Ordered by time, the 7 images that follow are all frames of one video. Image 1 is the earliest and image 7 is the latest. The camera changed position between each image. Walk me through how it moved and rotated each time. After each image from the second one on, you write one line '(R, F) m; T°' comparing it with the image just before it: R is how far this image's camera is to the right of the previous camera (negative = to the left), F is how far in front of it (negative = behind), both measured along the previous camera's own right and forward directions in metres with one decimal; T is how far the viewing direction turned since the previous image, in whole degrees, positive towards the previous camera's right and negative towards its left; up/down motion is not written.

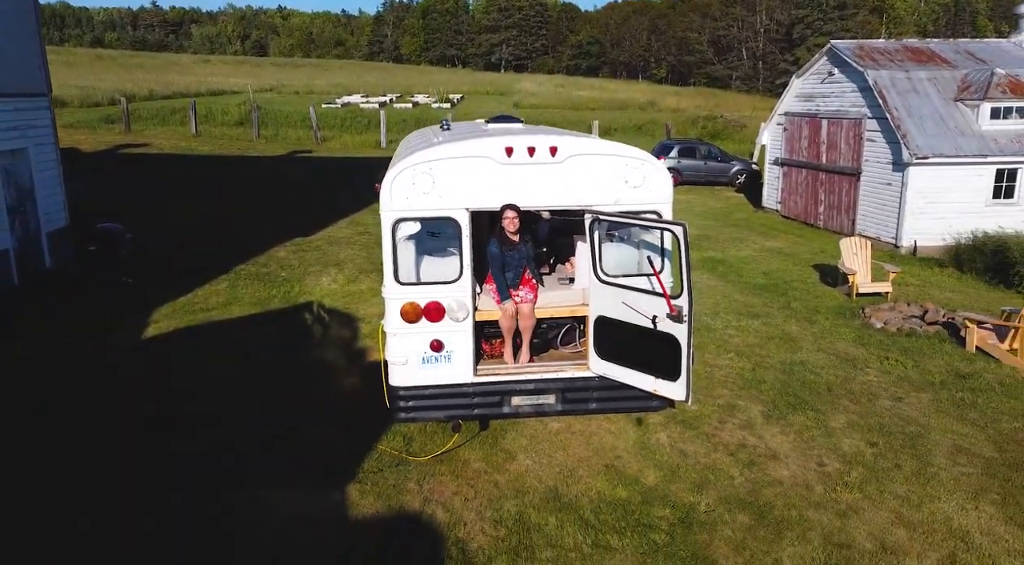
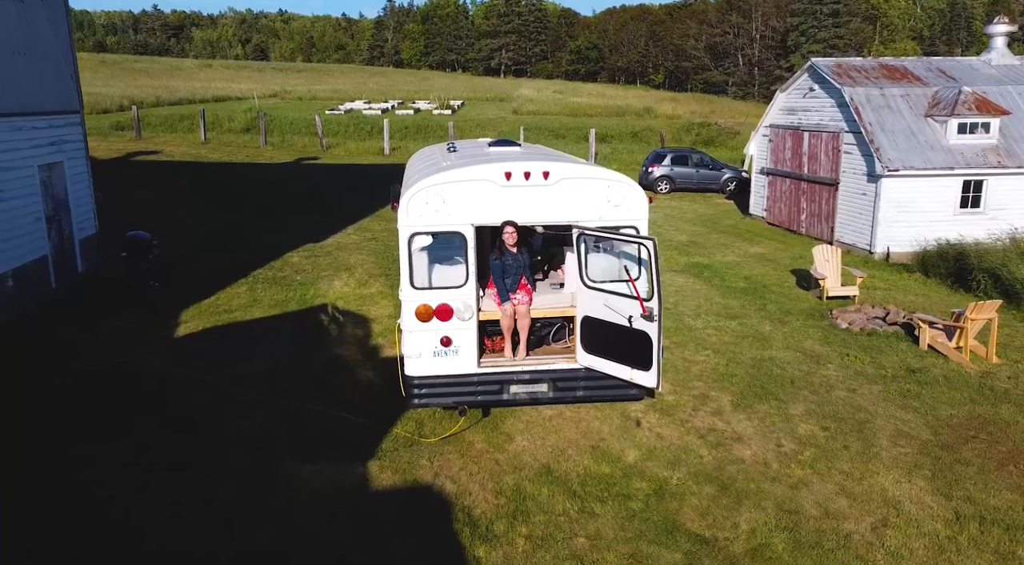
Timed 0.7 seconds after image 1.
(0.0, -1.0) m; 0°
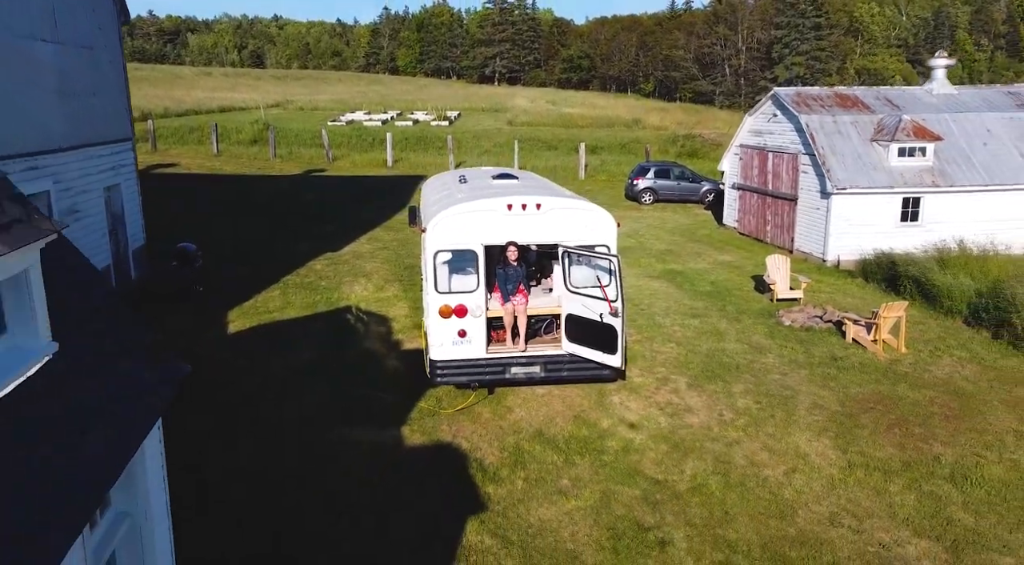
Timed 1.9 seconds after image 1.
(-0.1, -2.2) m; 0°
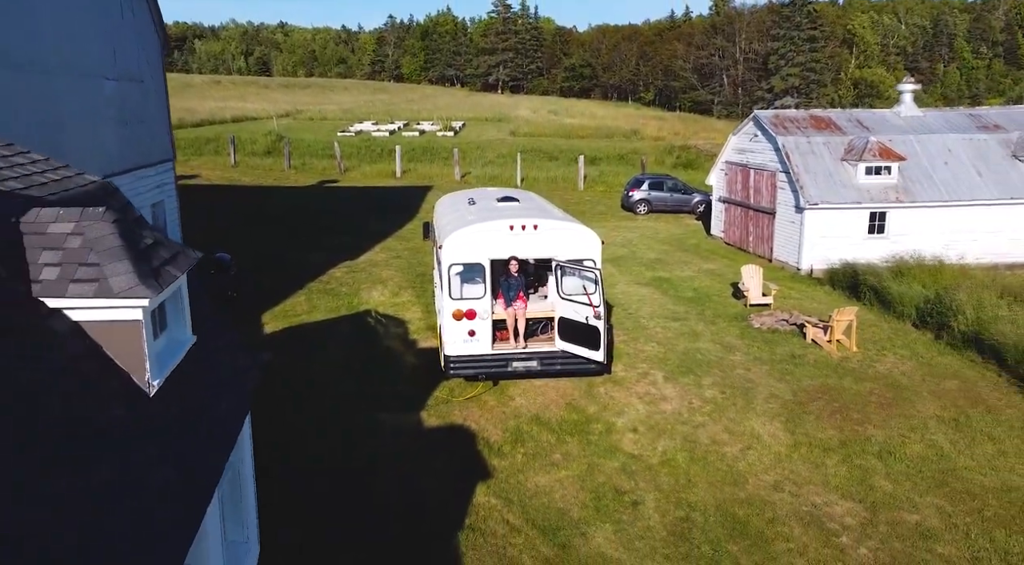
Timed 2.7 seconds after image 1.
(0.0, -1.8) m; 0°
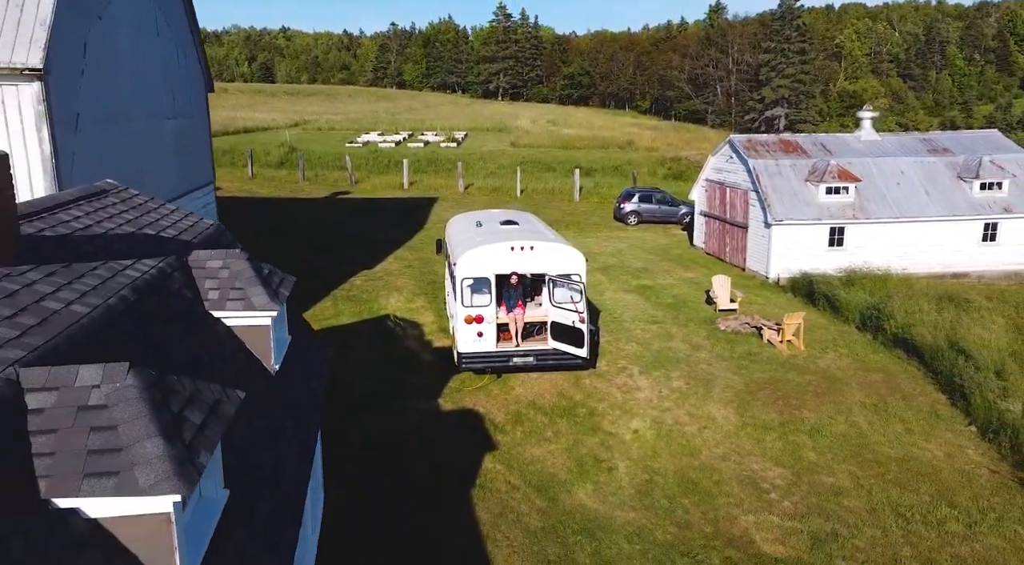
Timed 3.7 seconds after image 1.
(0.0, -2.5) m; 0°
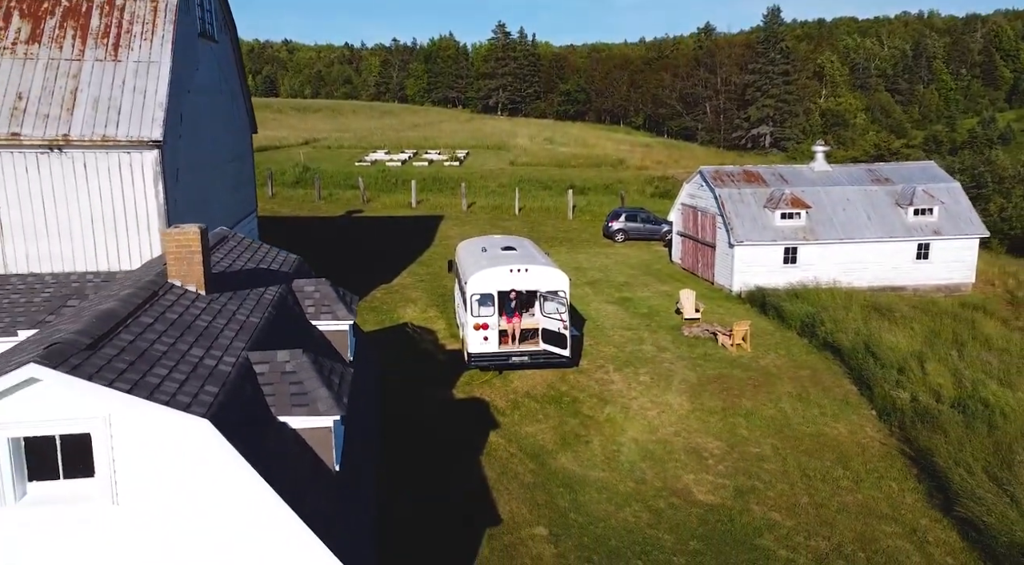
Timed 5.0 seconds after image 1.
(0.0, -3.6) m; 0°
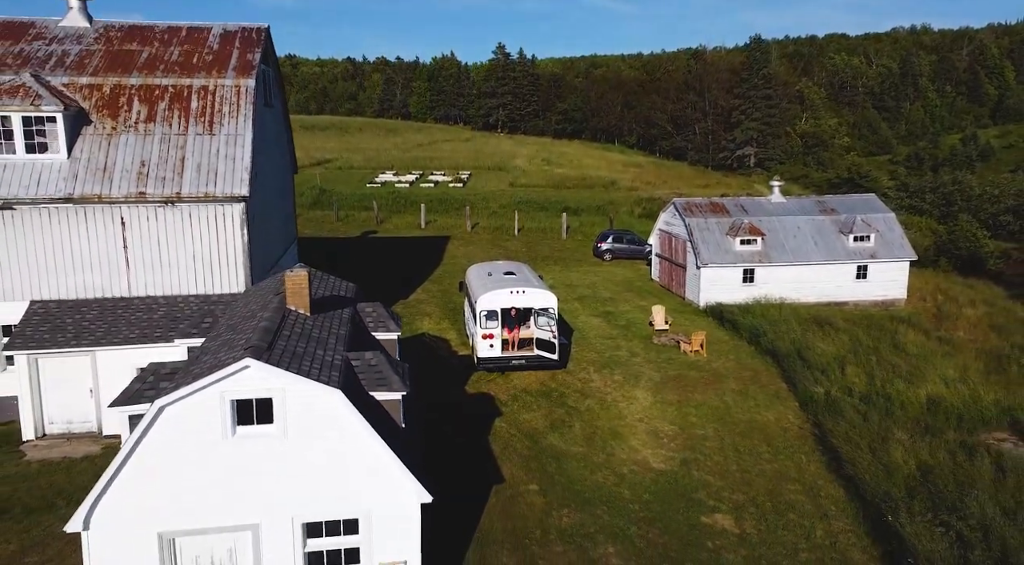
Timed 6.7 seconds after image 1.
(0.0, -4.5) m; 0°
